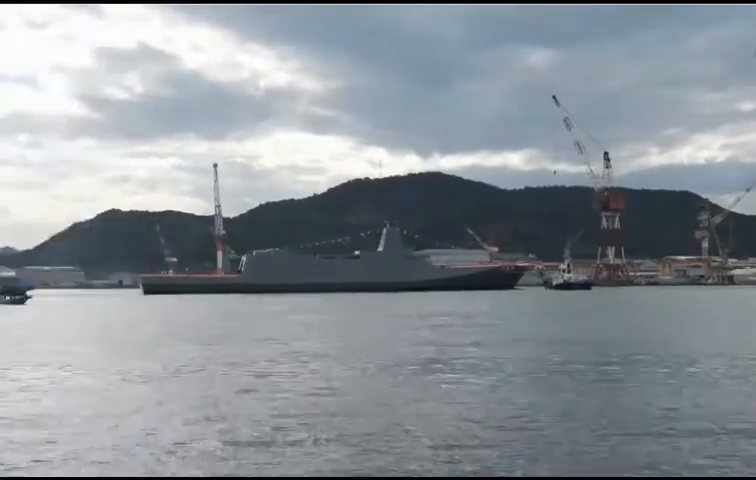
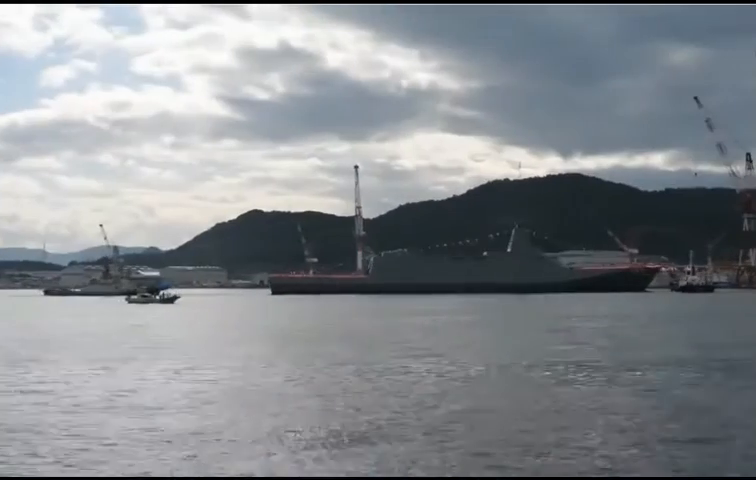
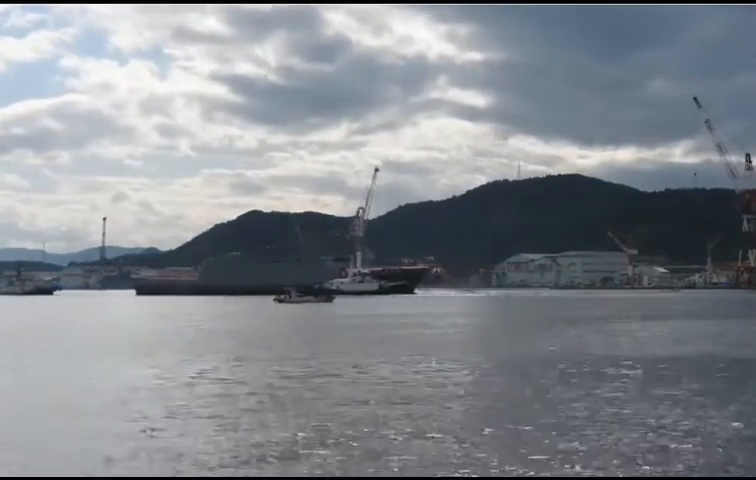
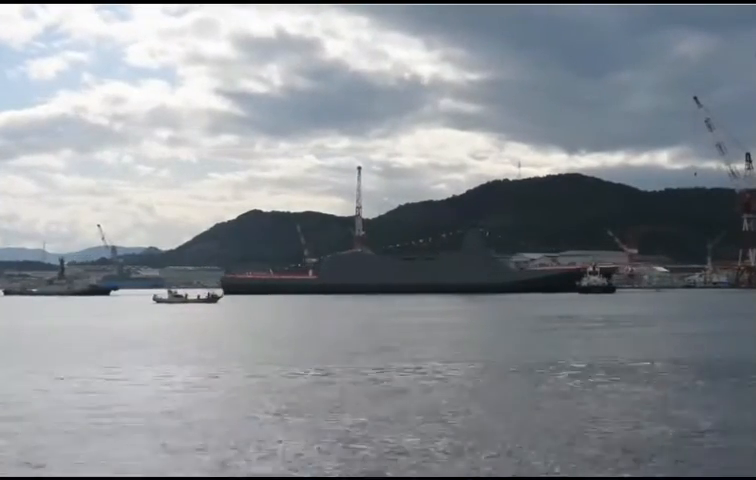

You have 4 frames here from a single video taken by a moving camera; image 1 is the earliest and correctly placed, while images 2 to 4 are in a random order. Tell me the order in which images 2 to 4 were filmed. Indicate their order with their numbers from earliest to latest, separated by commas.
2, 4, 3
